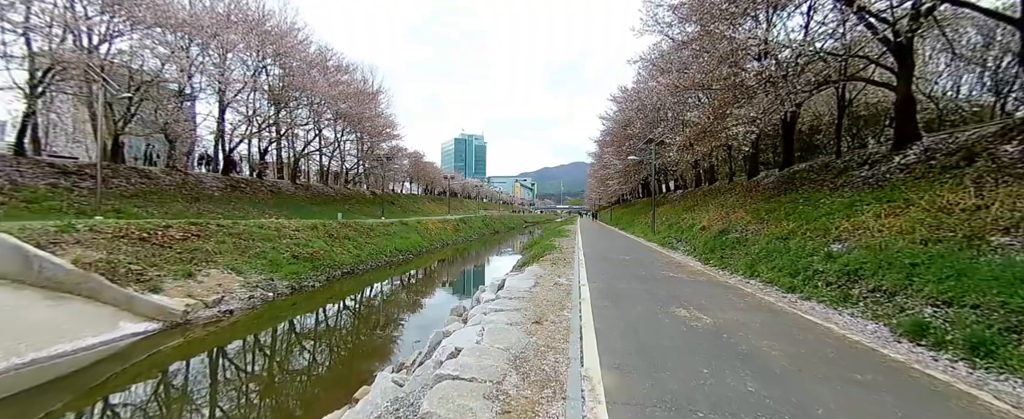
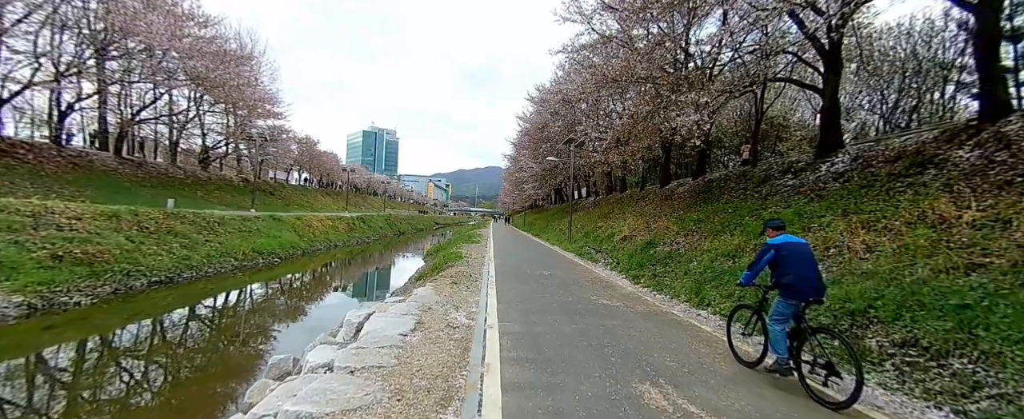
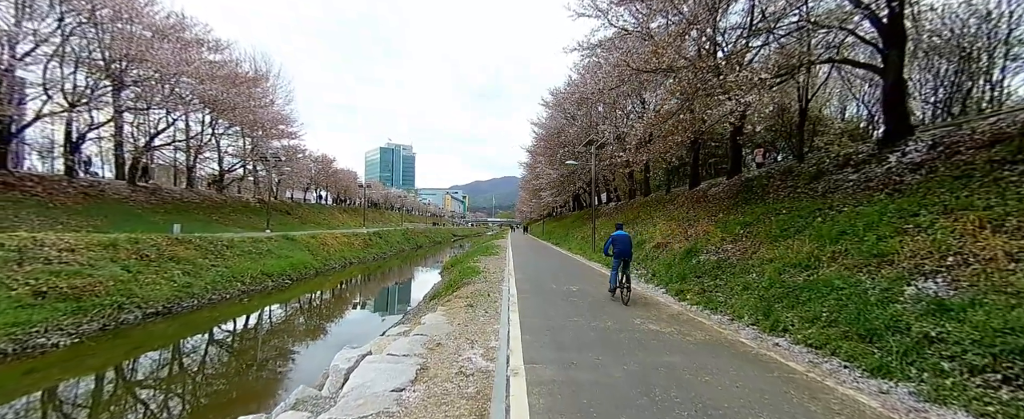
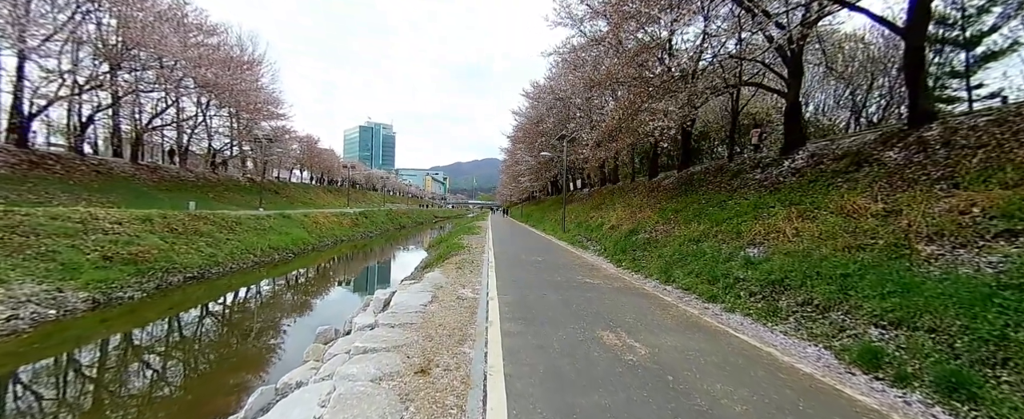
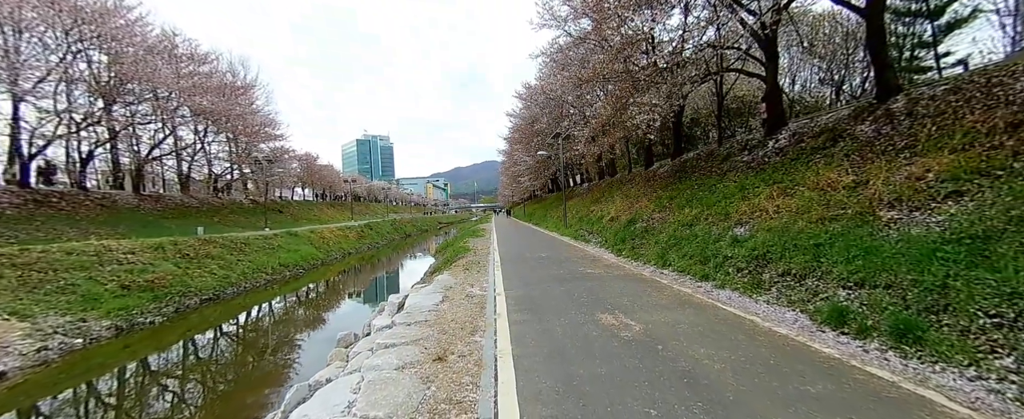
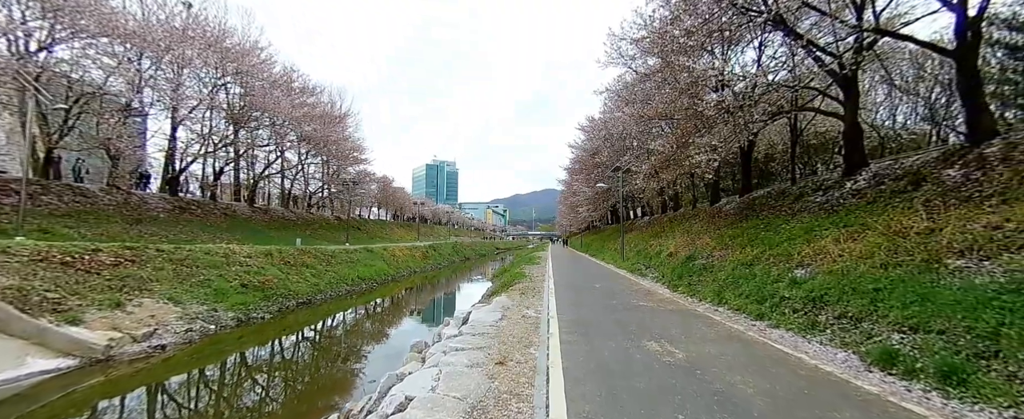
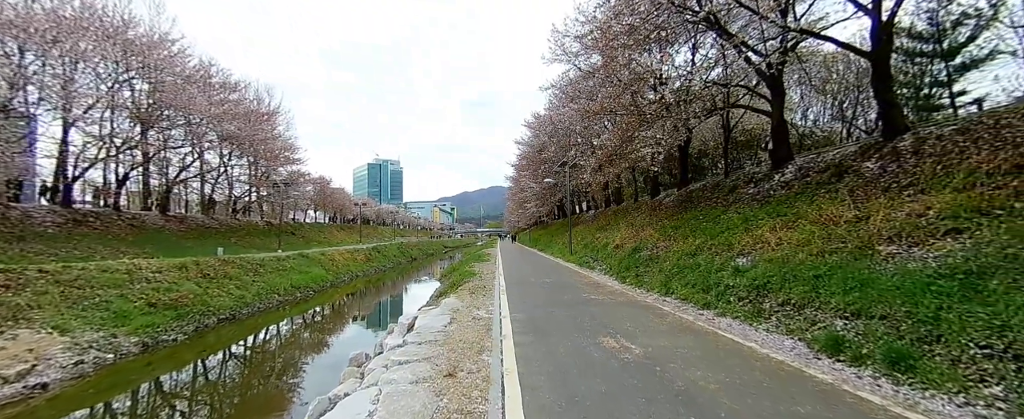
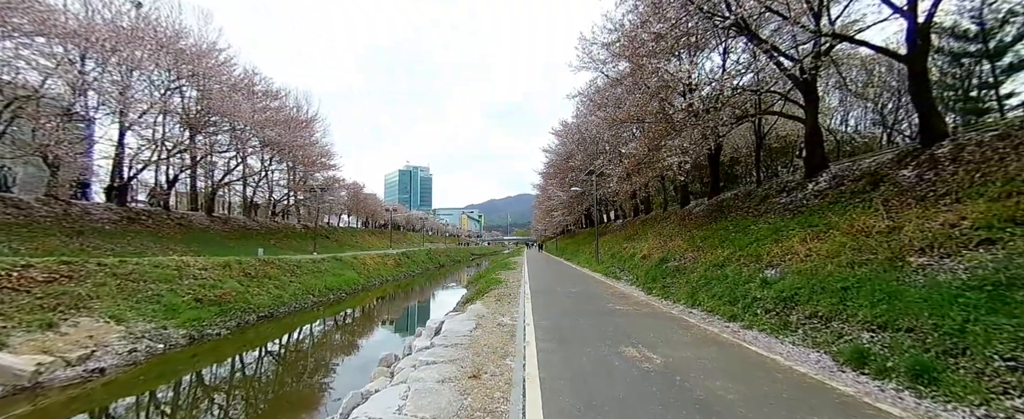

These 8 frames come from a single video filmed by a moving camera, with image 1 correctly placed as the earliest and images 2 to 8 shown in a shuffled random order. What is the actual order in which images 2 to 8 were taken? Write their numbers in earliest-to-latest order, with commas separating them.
6, 8, 7, 5, 4, 2, 3
